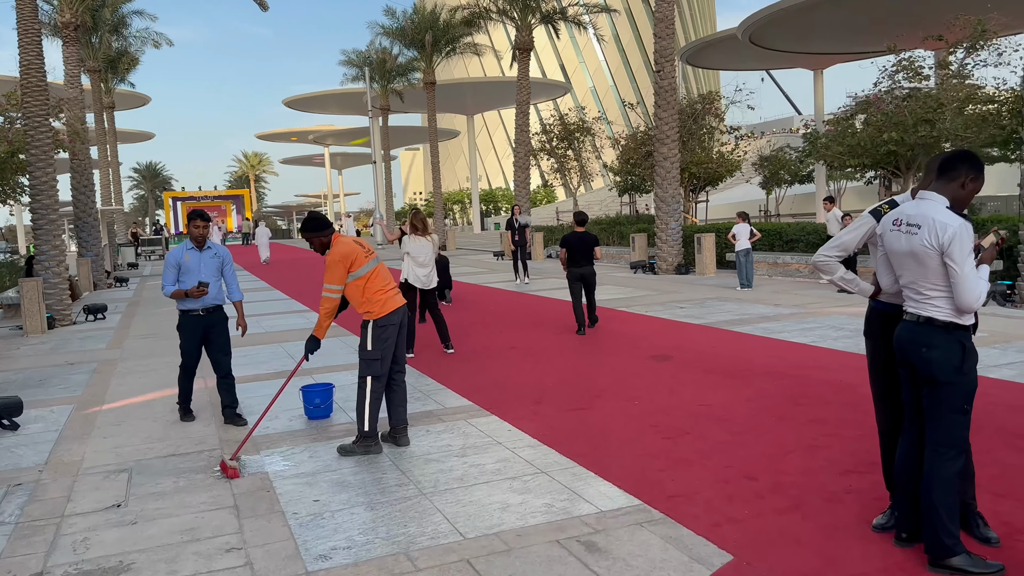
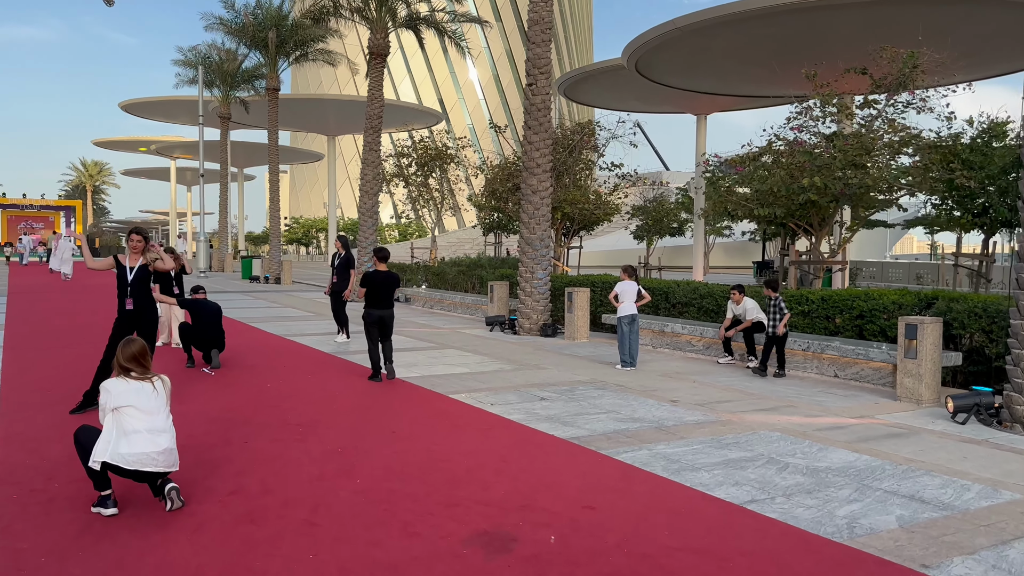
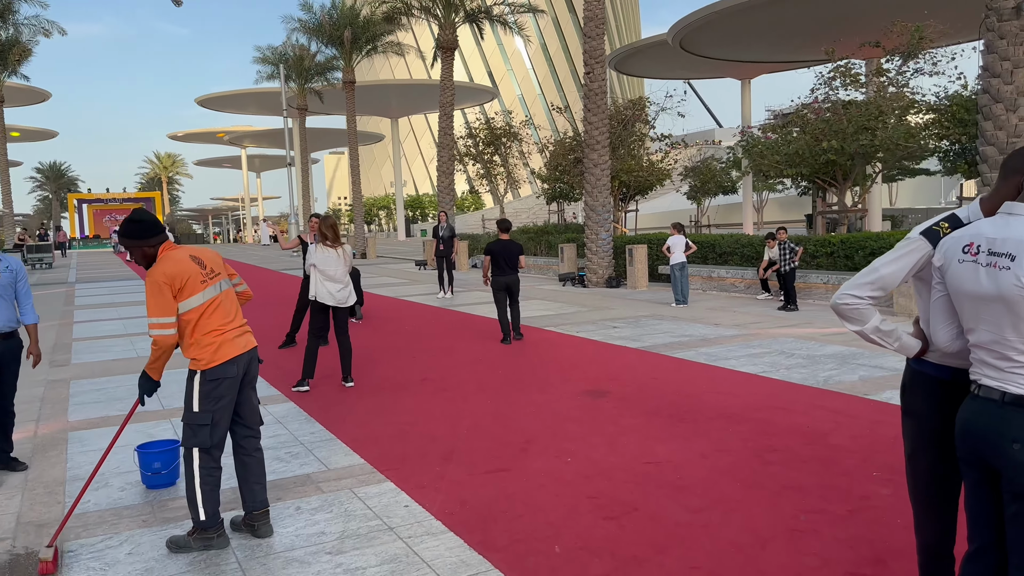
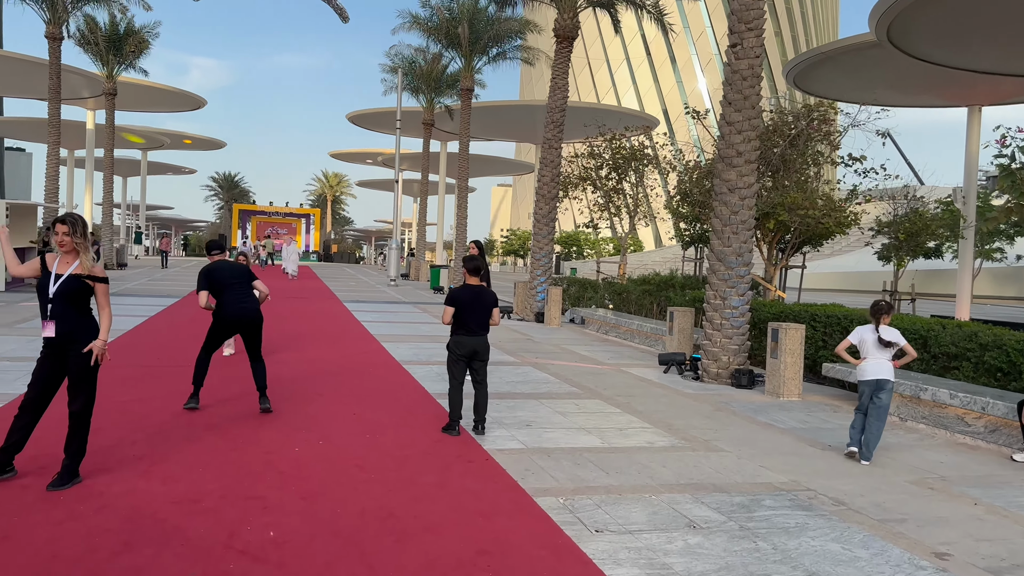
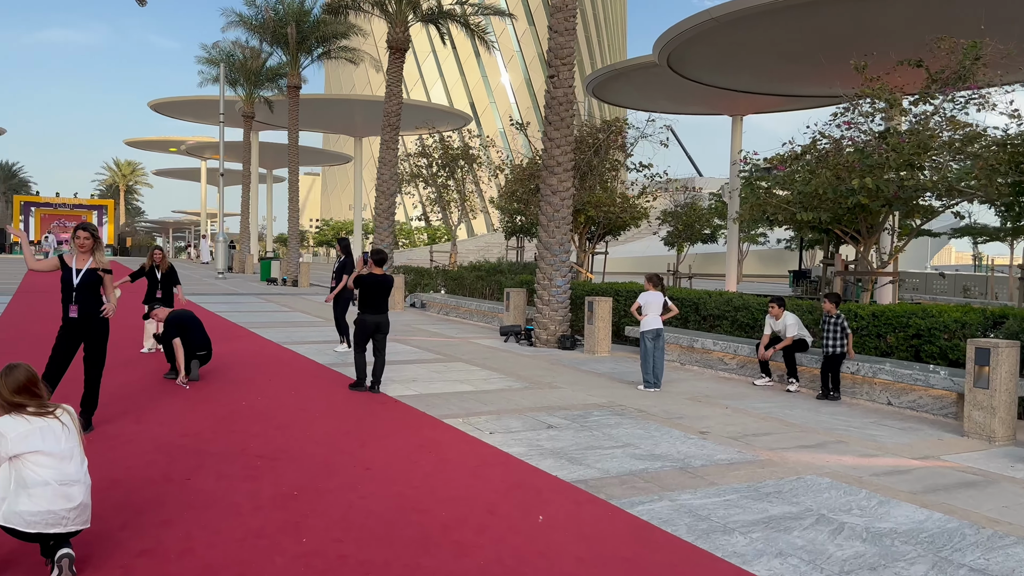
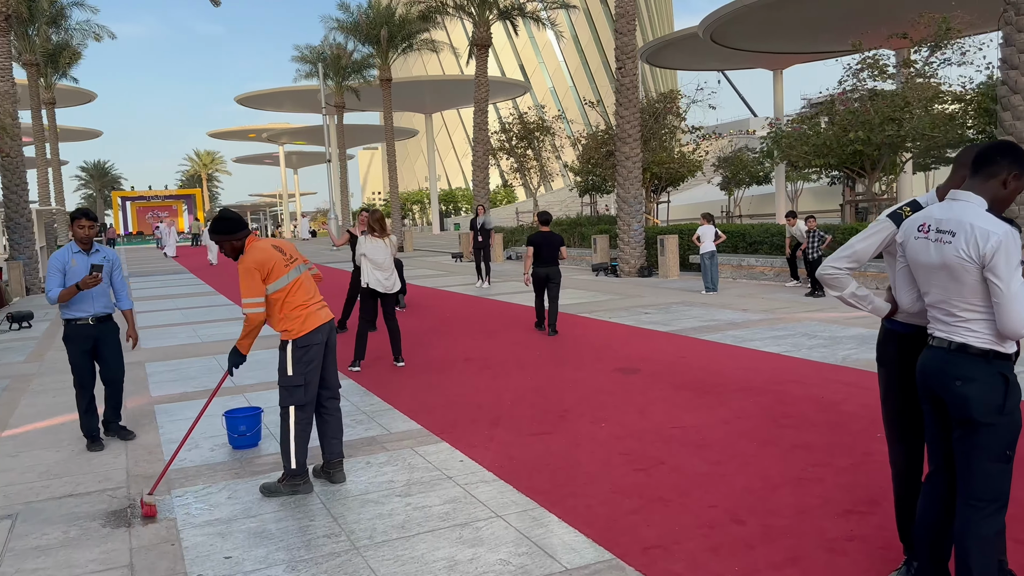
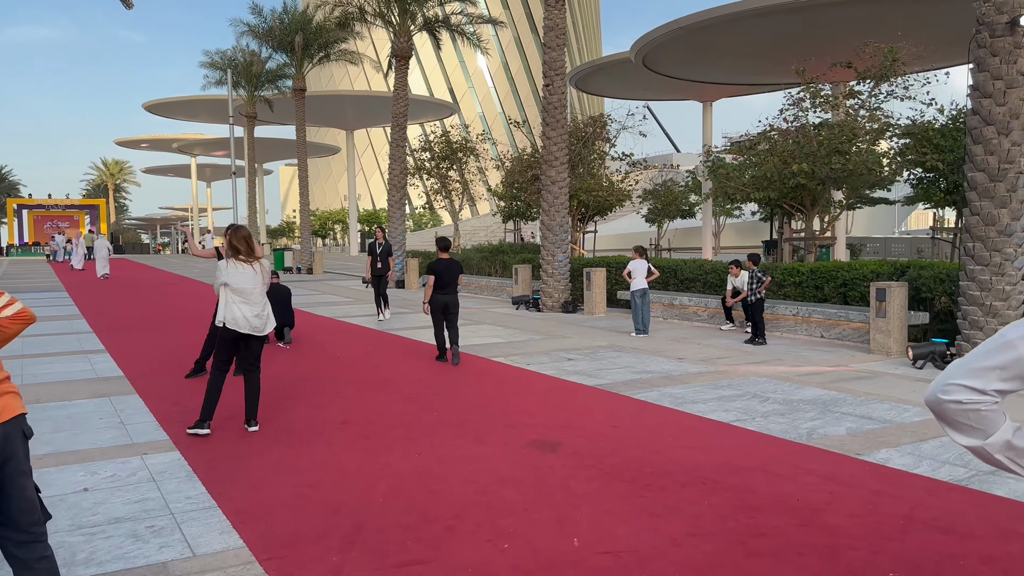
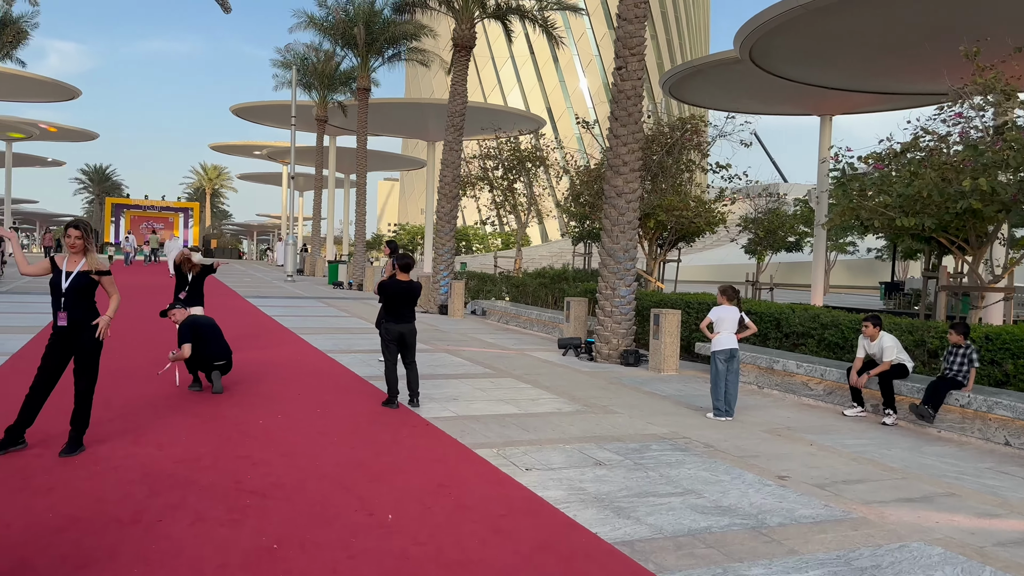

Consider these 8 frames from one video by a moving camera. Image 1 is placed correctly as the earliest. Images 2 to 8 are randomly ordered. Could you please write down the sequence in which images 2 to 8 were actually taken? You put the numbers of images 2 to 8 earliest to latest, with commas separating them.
6, 3, 7, 2, 5, 8, 4
